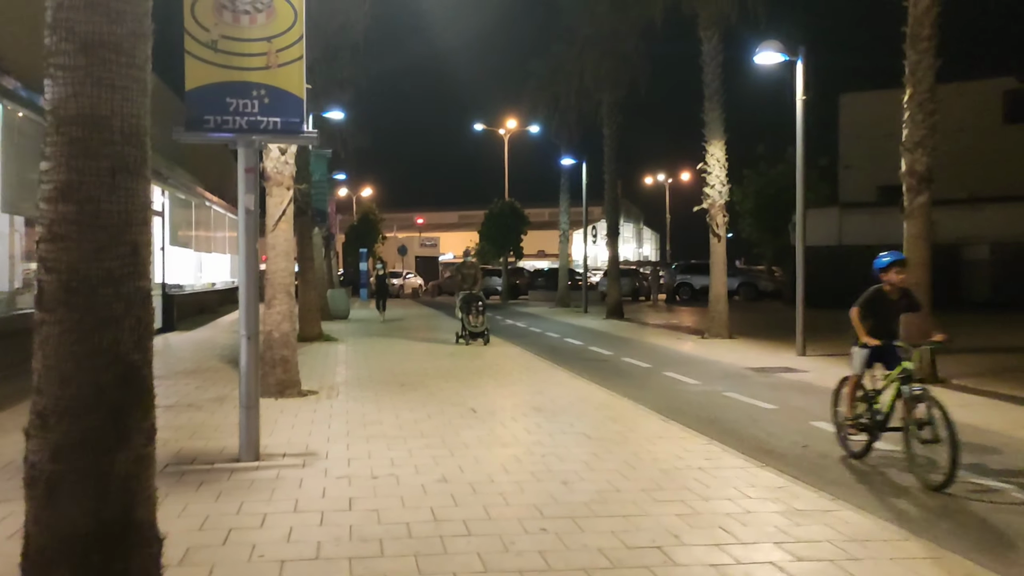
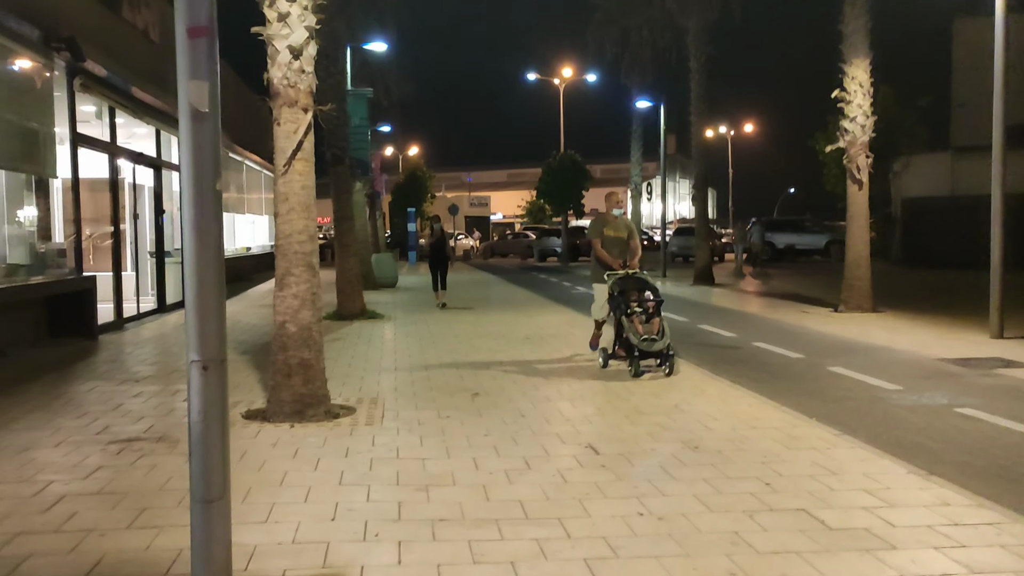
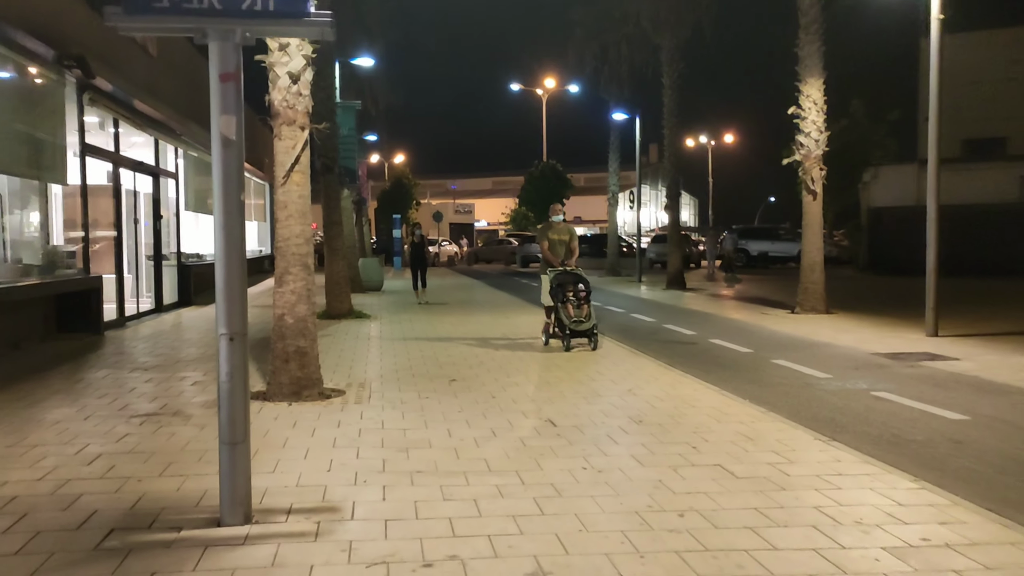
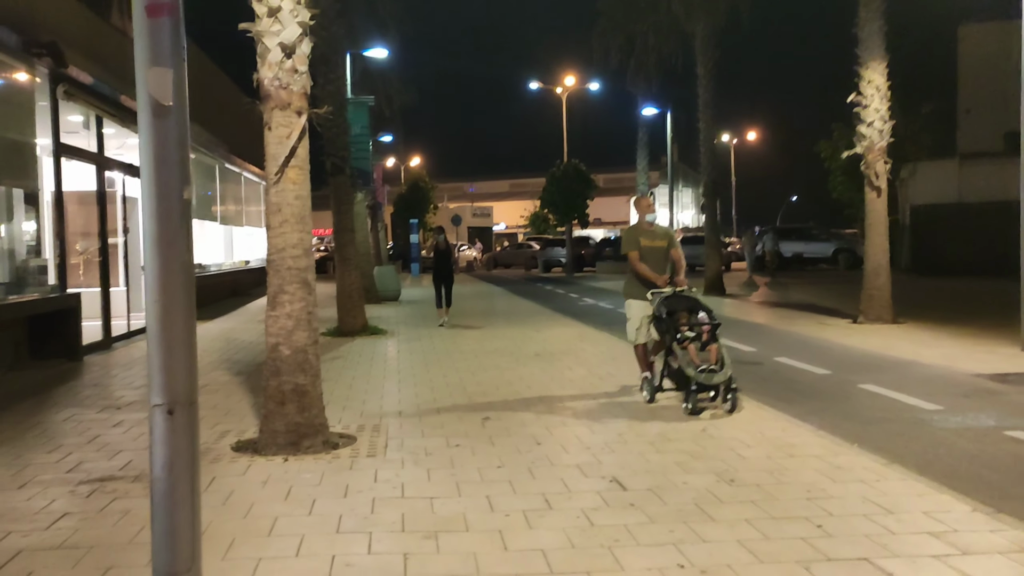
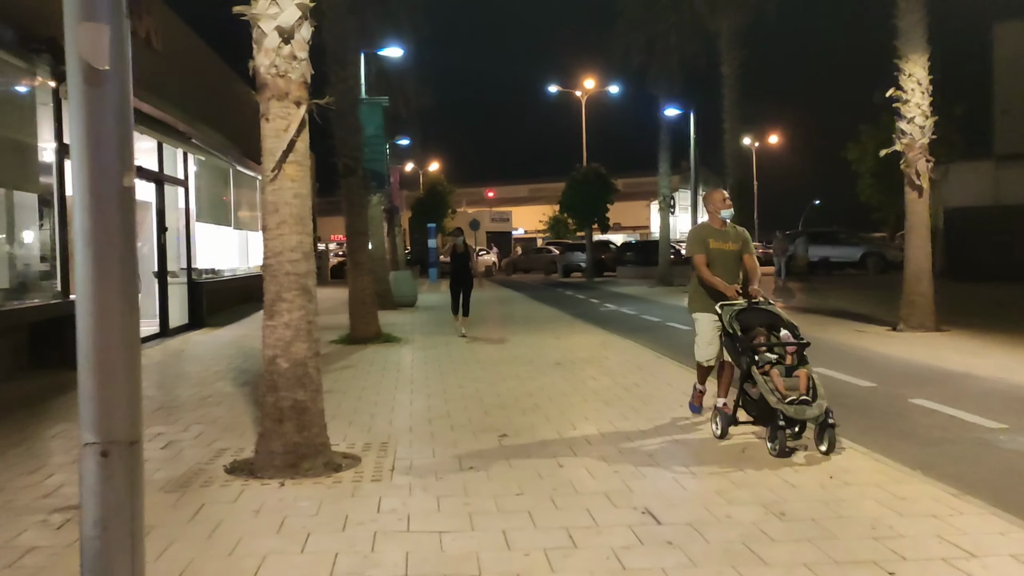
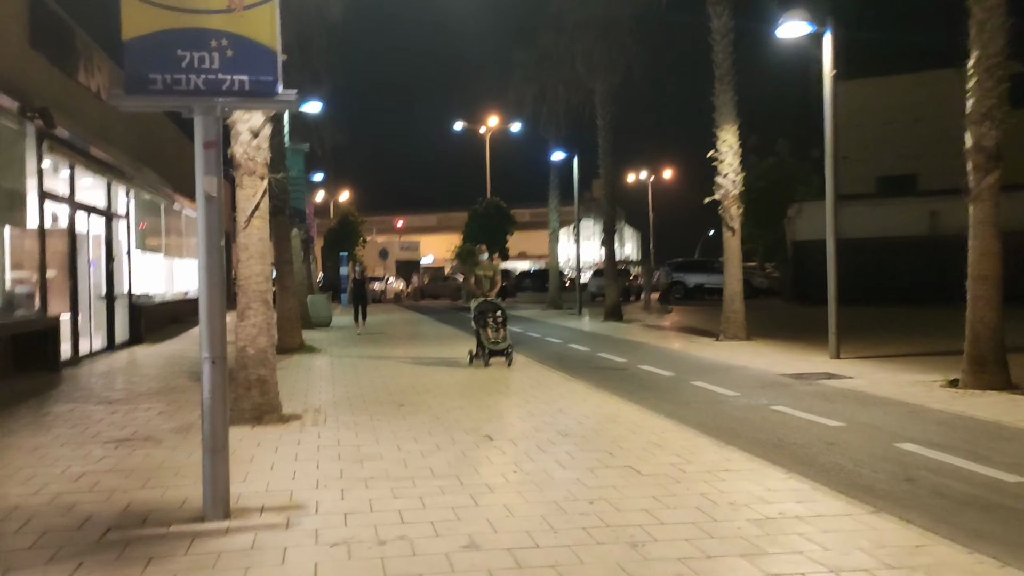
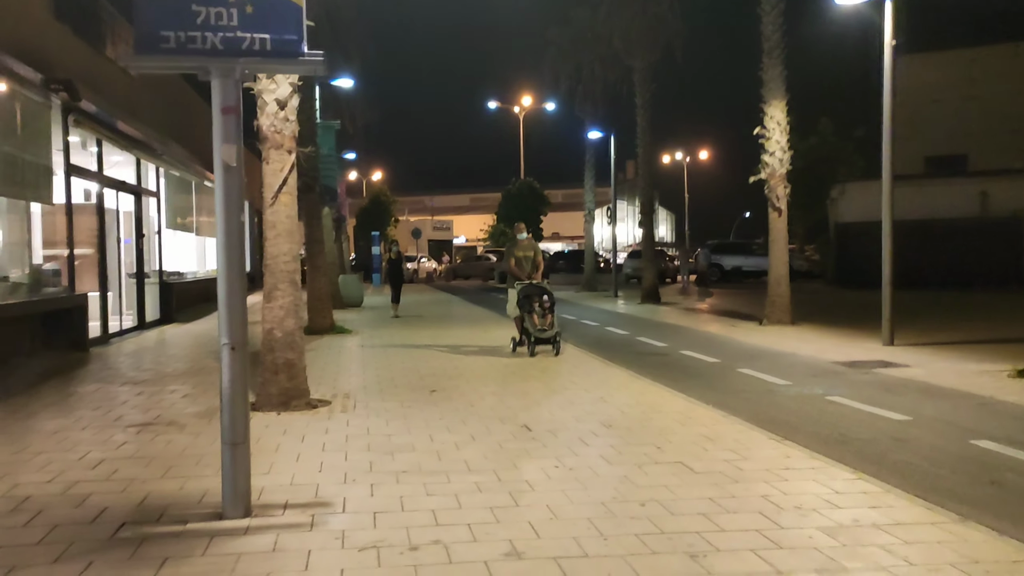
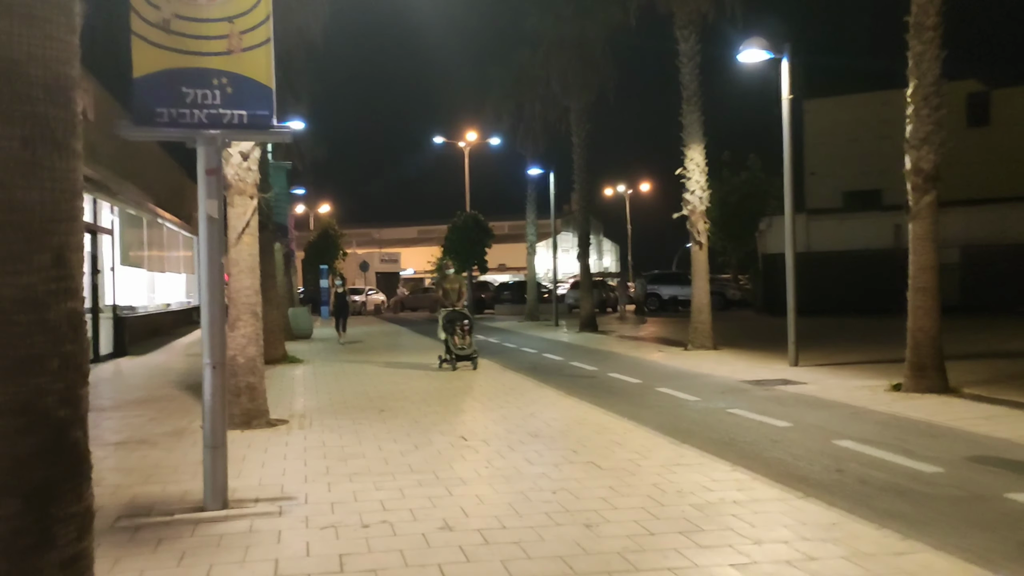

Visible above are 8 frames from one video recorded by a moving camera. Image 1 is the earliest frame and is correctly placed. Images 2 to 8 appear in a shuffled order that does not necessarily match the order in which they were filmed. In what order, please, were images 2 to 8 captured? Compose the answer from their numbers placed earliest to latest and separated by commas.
8, 6, 7, 3, 2, 4, 5
